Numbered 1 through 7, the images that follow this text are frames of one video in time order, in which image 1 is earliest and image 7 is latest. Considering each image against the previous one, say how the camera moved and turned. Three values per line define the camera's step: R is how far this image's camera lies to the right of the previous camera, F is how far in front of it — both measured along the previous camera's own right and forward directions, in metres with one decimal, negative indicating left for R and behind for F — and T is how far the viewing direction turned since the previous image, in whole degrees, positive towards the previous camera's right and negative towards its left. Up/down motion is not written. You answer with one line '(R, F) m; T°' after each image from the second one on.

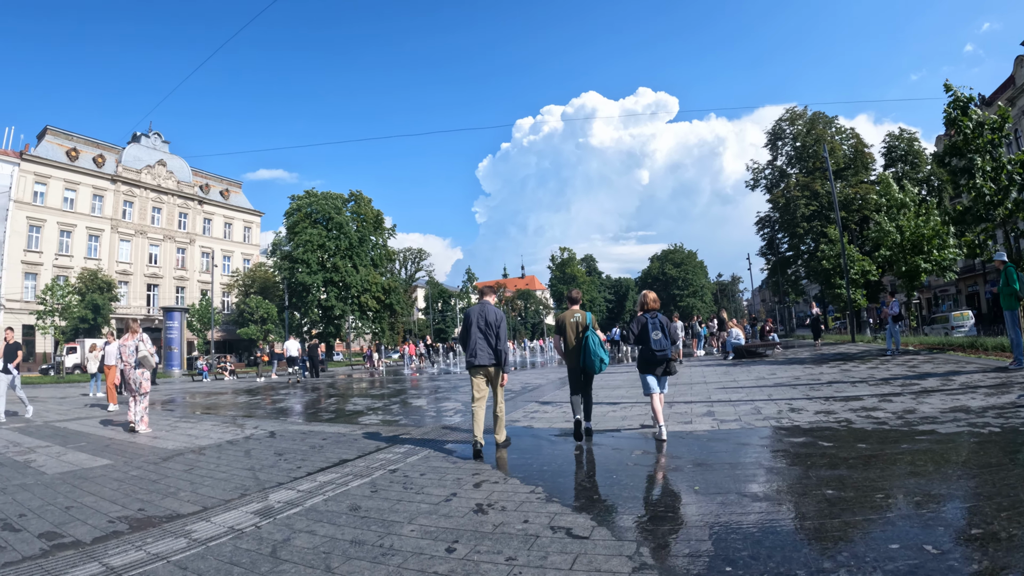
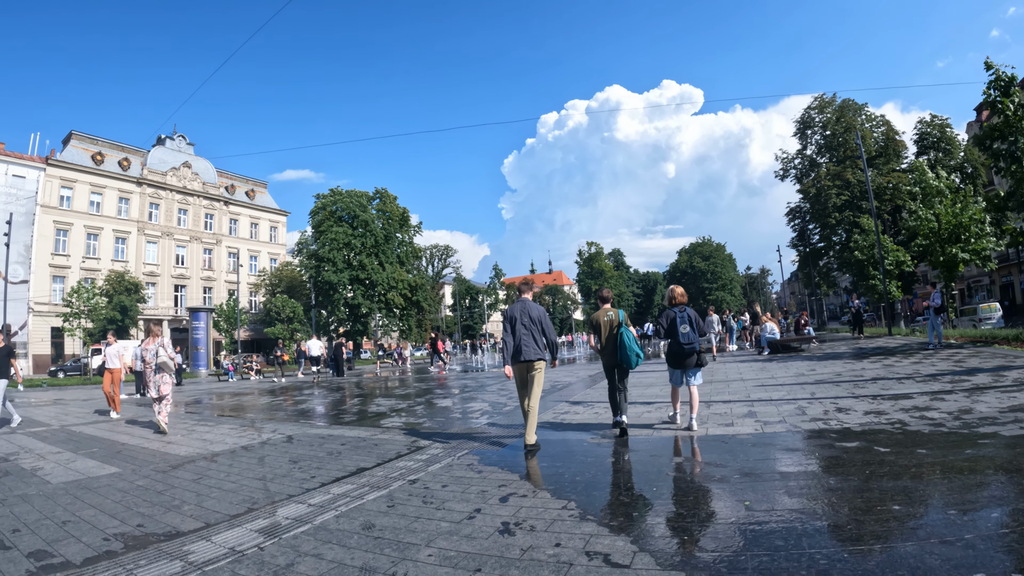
(0.0, +0.5) m; -2°
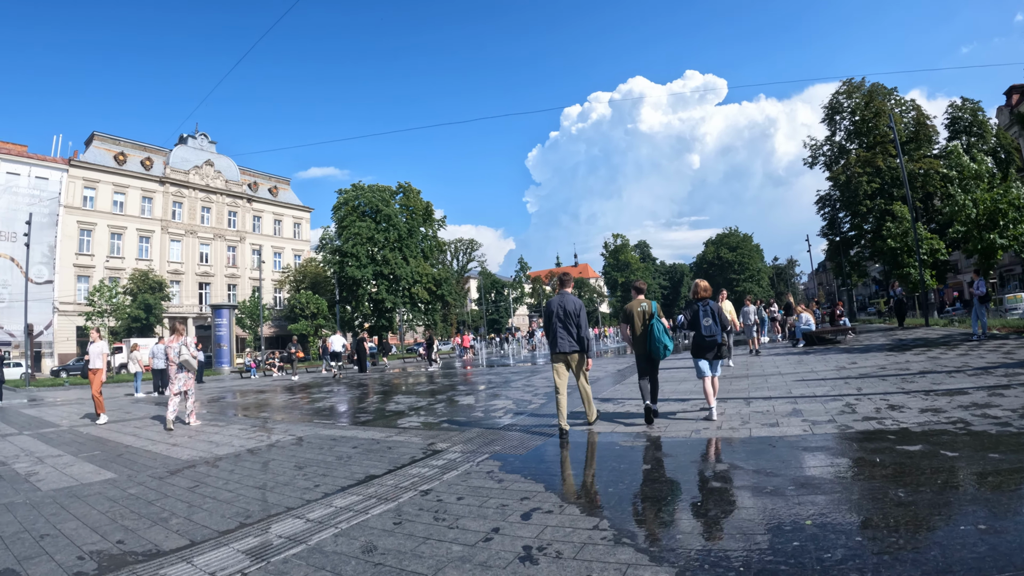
(0.0, +0.5) m; -2°
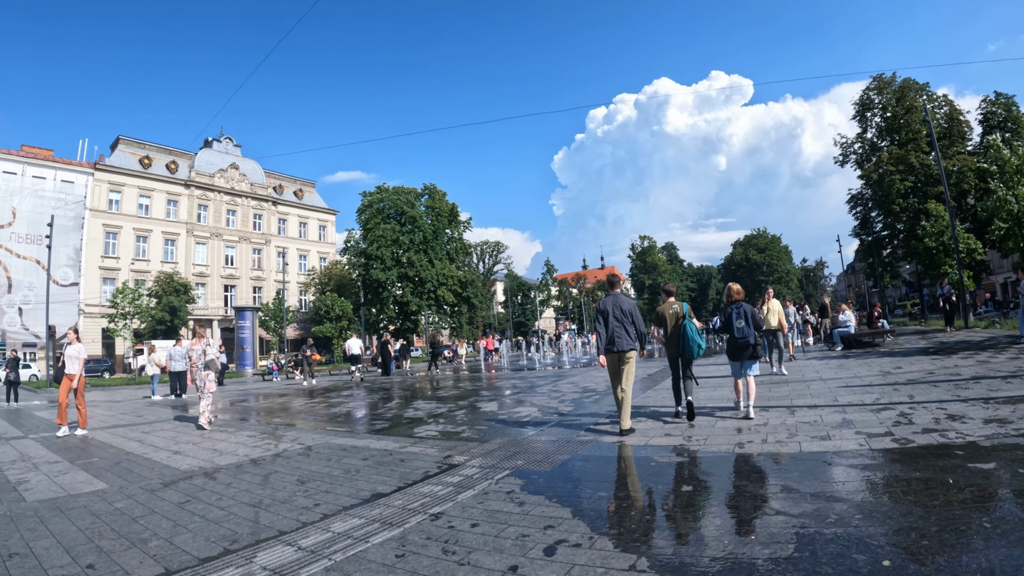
(0.0, +0.5) m; -2°
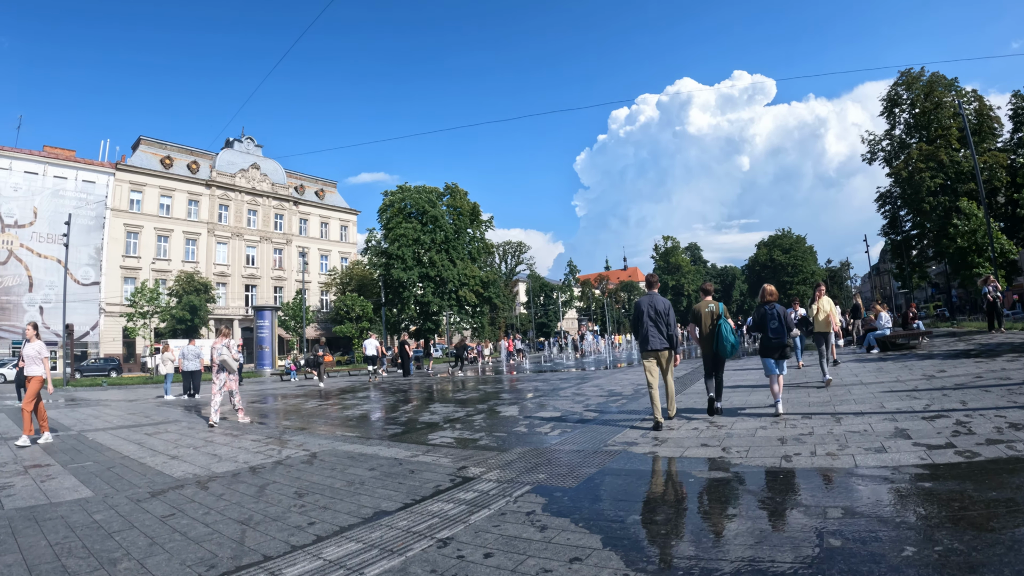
(0.0, +0.5) m; -2°
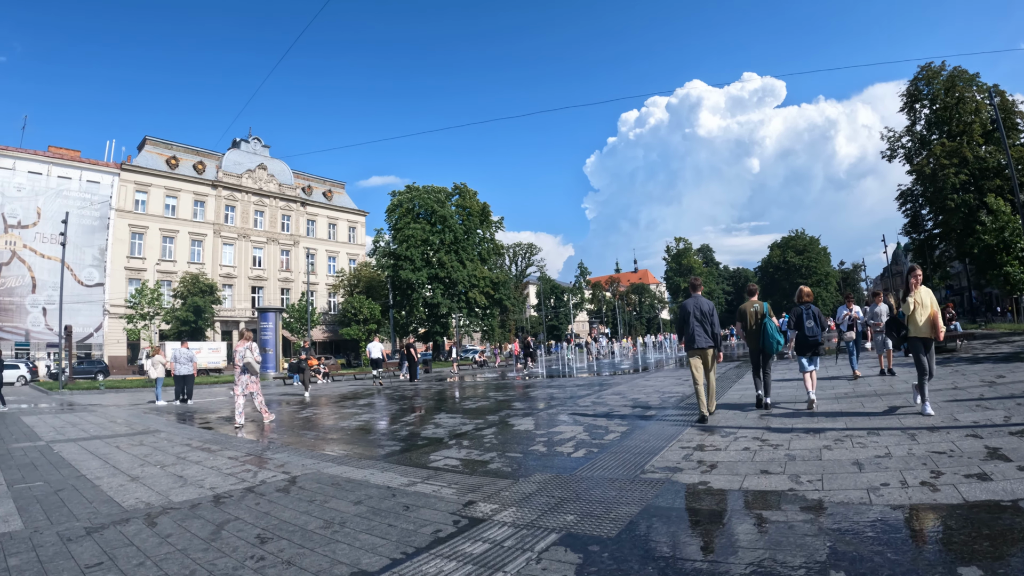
(-0.1, +1.0) m; -1°
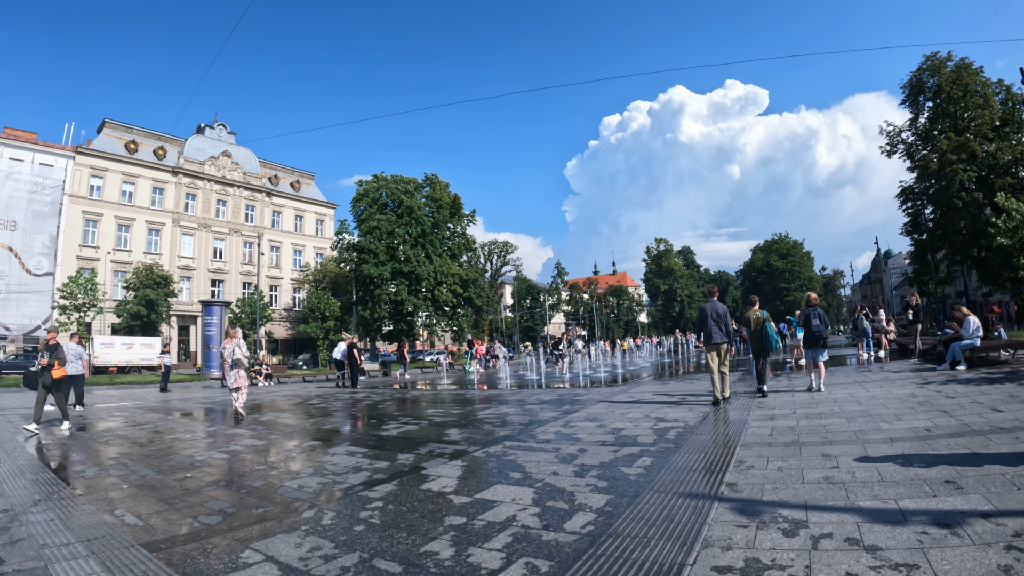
(+0.5, +2.5) m; +2°
